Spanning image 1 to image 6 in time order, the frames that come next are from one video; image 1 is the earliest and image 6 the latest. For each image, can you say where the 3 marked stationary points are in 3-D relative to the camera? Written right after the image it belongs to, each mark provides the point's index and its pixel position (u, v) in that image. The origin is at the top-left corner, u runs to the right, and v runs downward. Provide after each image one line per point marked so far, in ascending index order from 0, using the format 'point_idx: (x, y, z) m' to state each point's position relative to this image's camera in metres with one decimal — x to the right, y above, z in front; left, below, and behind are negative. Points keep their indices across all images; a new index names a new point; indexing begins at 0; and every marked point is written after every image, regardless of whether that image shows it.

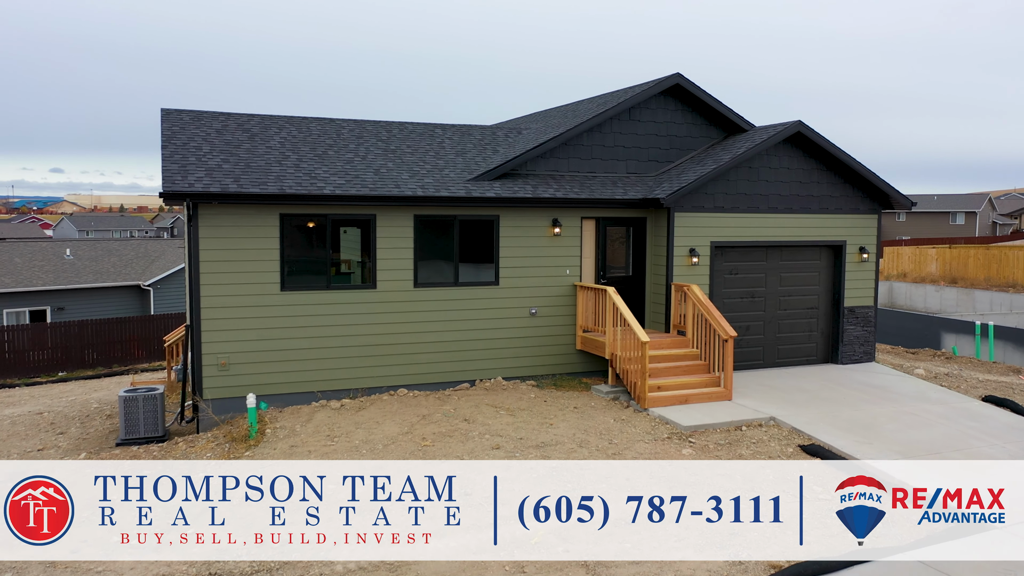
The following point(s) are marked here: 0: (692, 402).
0: (+2.2, -1.4, +10.1) m
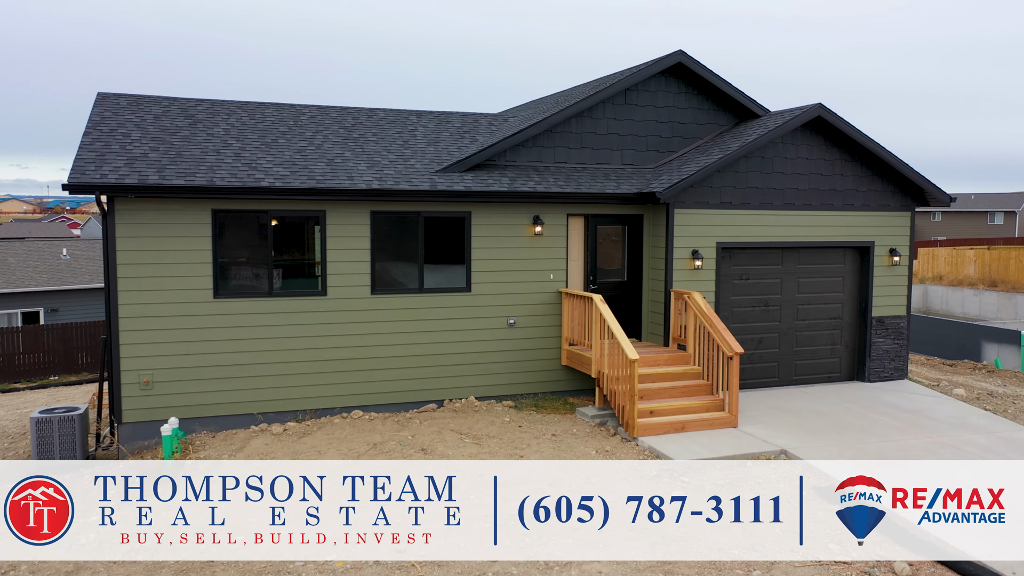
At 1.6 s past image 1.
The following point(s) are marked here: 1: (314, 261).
0: (+1.8, -1.5, +8.7) m
1: (-2.1, +0.3, +9.1) m
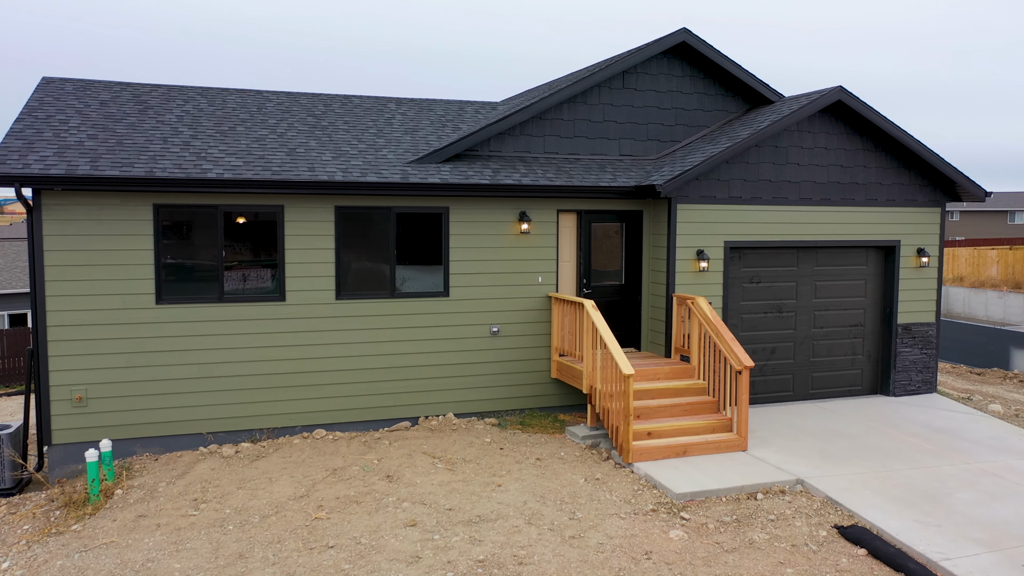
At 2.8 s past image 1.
0: (+1.6, -1.5, +7.6) m
1: (-2.3, +0.2, +8.1) m
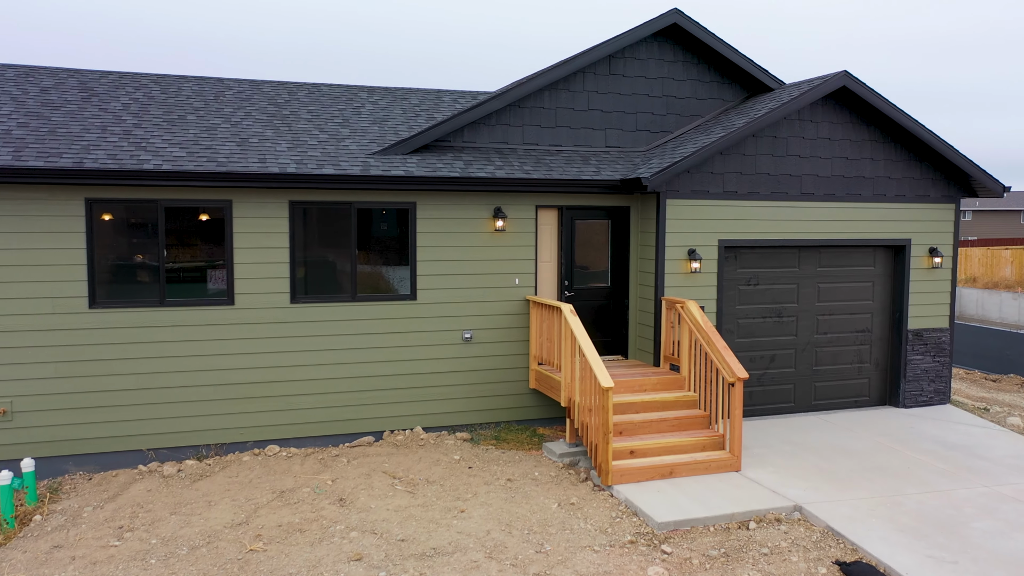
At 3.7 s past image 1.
0: (+1.4, -1.5, +6.9) m
1: (-2.6, +0.2, +7.4) m
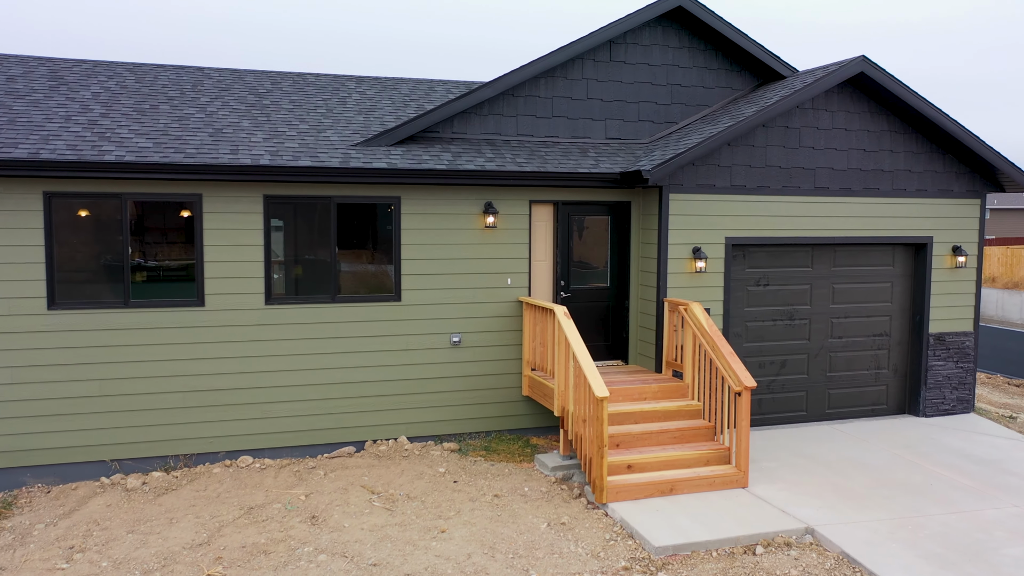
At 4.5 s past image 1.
0: (+1.3, -1.5, +6.4) m
1: (-2.7, +0.2, +6.9) m
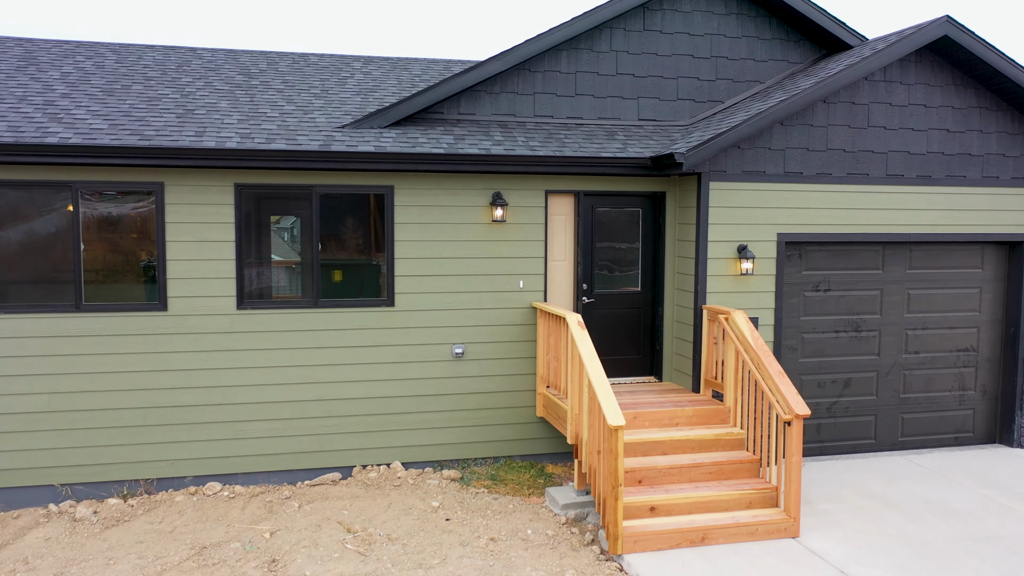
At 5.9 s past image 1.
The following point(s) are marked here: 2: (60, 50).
0: (+1.3, -1.6, +5.2) m
1: (-2.6, +0.2, +6.1) m
2: (-4.1, +2.2, +7.6) m
